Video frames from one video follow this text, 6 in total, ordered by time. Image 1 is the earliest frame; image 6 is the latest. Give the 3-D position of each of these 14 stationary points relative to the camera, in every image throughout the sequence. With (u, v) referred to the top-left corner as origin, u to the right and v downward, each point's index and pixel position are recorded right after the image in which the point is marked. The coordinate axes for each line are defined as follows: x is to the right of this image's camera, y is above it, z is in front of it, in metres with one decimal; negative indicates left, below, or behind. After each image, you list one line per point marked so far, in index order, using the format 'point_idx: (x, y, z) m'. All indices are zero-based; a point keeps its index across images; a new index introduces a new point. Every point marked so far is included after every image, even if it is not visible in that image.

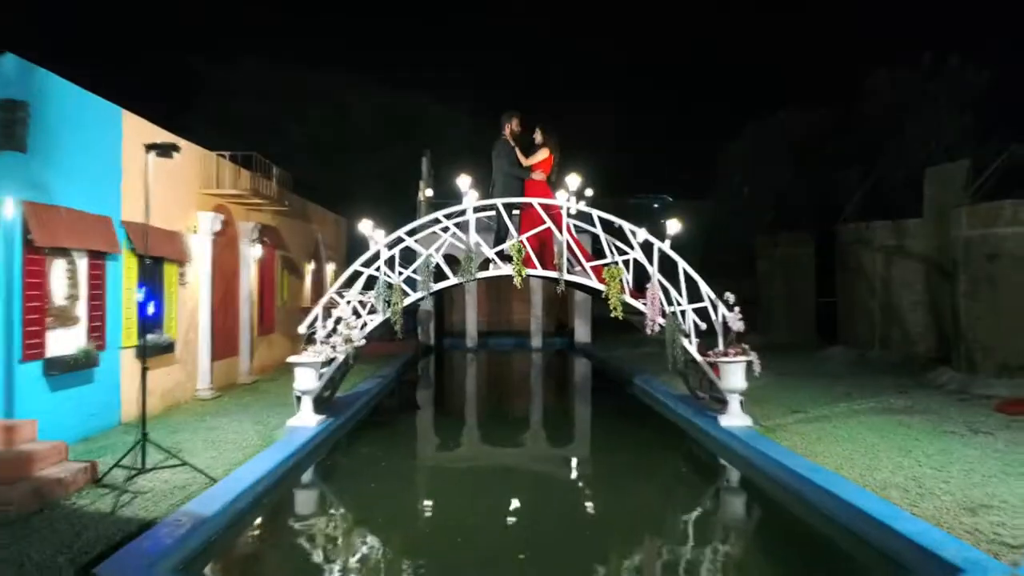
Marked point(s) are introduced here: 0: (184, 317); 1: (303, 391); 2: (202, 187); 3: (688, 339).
0: (-6.2, -0.6, +9.9) m
1: (-3.2, -1.6, +7.9) m
2: (-6.1, +2.0, +10.3) m
3: (+2.9, -0.9, +8.5) m
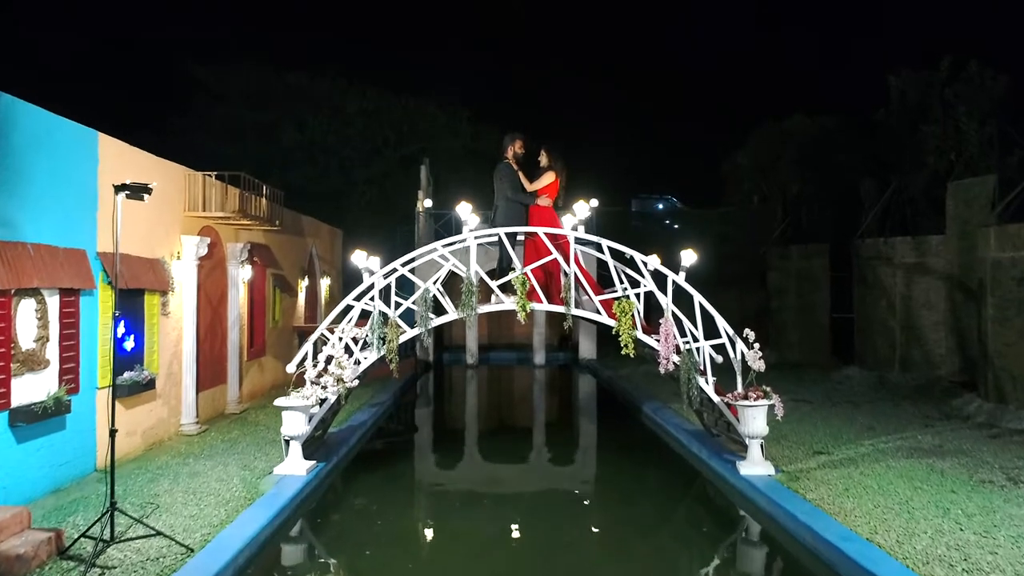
0: (-6.2, -1.1, +9.4) m
1: (-3.1, -2.1, +7.4) m
2: (-6.1, +1.5, +9.8) m
3: (+2.9, -1.4, +7.9) m
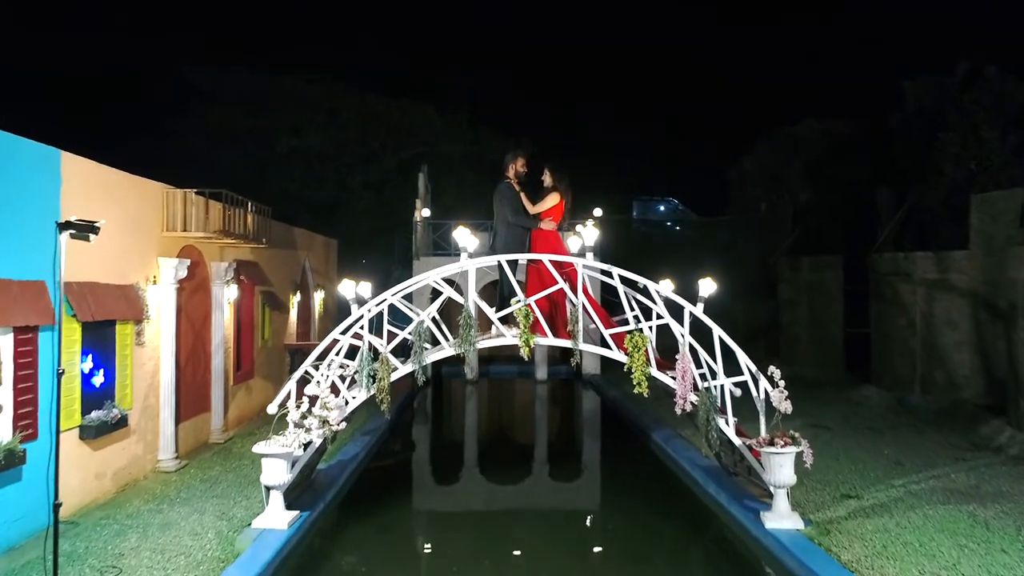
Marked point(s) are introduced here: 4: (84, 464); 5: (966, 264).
0: (-6.1, -1.6, +8.7) m
1: (-3.1, -2.5, +6.7) m
2: (-6.0, +1.0, +9.1) m
3: (+2.9, -1.8, +7.2) m
4: (-6.1, -2.5, +7.5) m
5: (+11.0, +0.6, +12.7) m
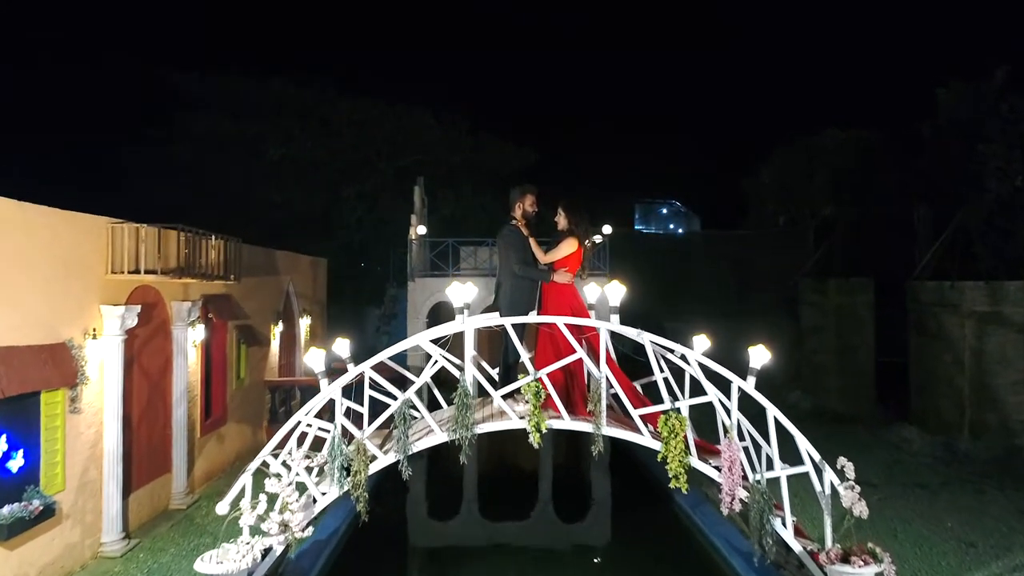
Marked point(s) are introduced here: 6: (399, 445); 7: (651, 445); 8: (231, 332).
0: (-6.1, -2.3, +7.4) m
1: (-3.0, -3.3, +5.4) m
2: (-6.0, +0.2, +7.7) m
3: (+3.0, -2.6, +5.9) m
4: (-6.0, -3.3, +6.1) m
5: (+11.1, -0.2, +11.3) m
6: (-1.3, -1.7, +5.9) m
7: (+1.6, -1.8, +6.0) m
8: (-6.1, -1.0, +11.4) m
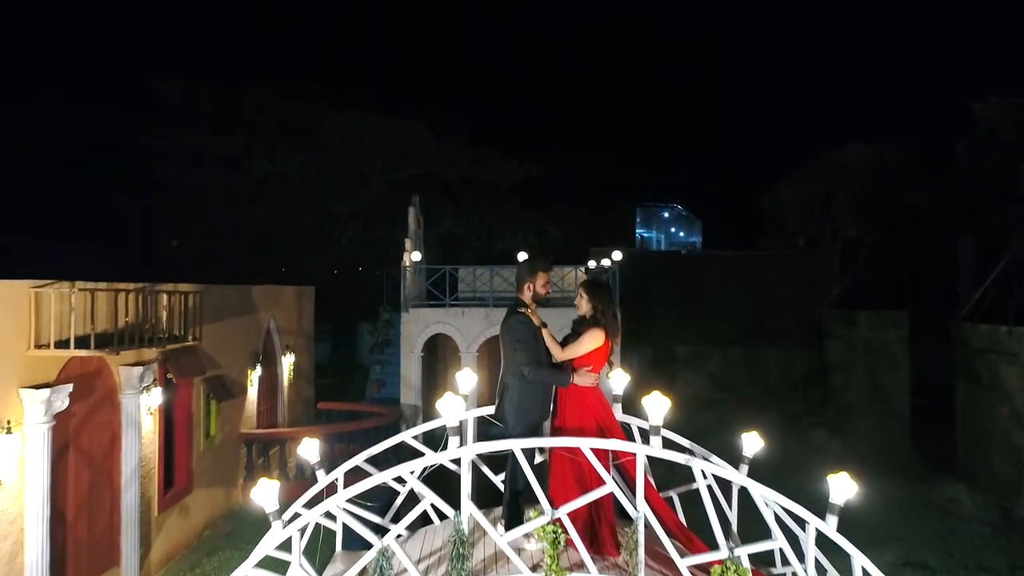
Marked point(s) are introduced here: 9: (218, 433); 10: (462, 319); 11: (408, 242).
0: (-6.0, -3.3, +6.0) m
1: (-2.9, -4.3, +4.1) m
2: (-5.9, -0.7, +6.4) m
3: (+3.1, -3.6, +4.6) m
4: (-5.9, -4.2, +4.8) m
5: (+11.2, -1.1, +10.0) m
6: (-1.2, -2.7, +4.6) m
7: (+1.7, -2.7, +4.6) m
8: (-6.1, -1.9, +10.1) m
9: (-6.1, -3.0, +10.9) m
10: (-1.5, -0.9, +15.5) m
11: (-3.3, +1.5, +16.7) m
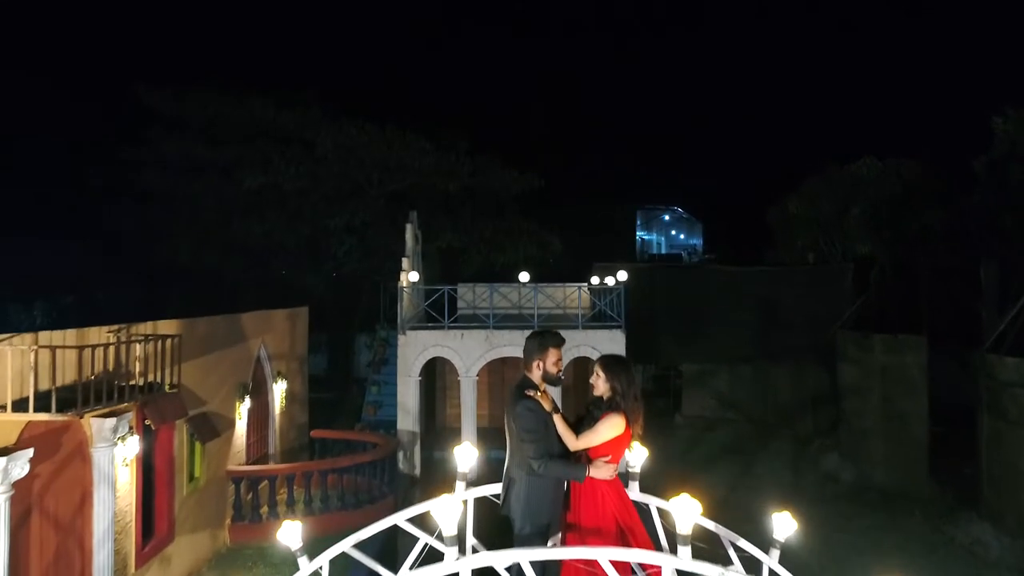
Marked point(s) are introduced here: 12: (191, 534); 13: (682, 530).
0: (-5.9, -3.9, +5.4) m
1: (-2.9, -4.9, +3.5) m
2: (-5.8, -1.4, +5.8) m
3: (+3.2, -4.2, +4.0) m
4: (-5.9, -4.9, +4.2) m
5: (+11.2, -1.8, +9.4) m
6: (-1.1, -3.3, +4.0) m
7: (+1.7, -3.4, +4.1) m
8: (-6.0, -2.6, +9.5) m
9: (-6.1, -3.7, +10.3) m
10: (-1.5, -1.5, +14.9) m
11: (-3.3, +0.8, +16.1) m
12: (-6.1, -4.7, +9.9) m
13: (+1.3, -1.8, +4.1) m
